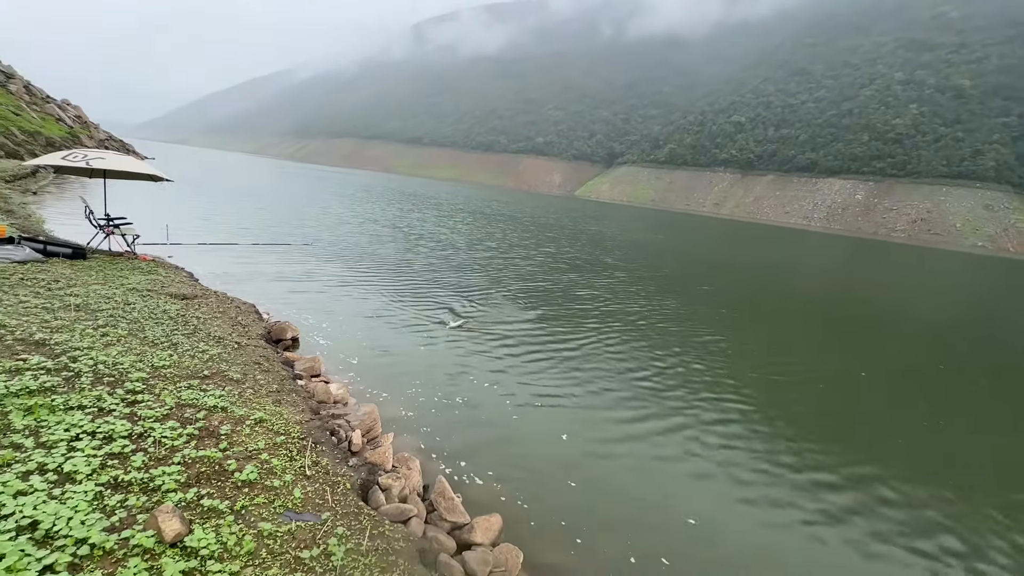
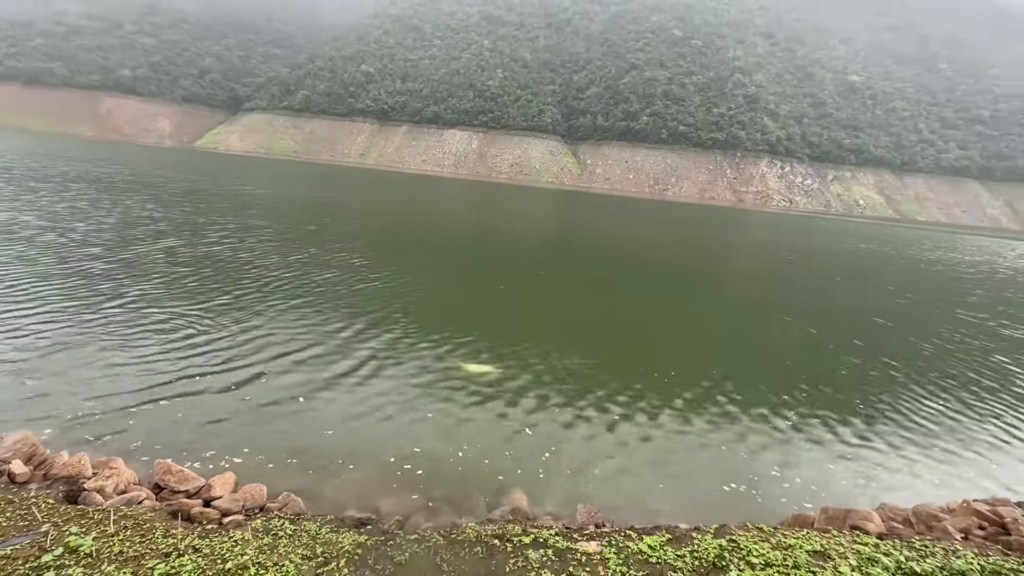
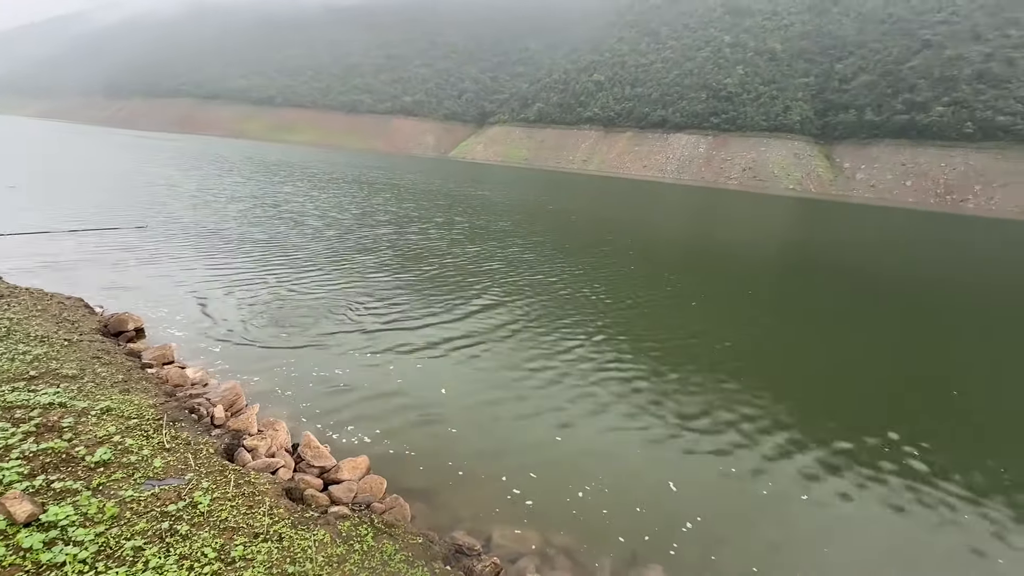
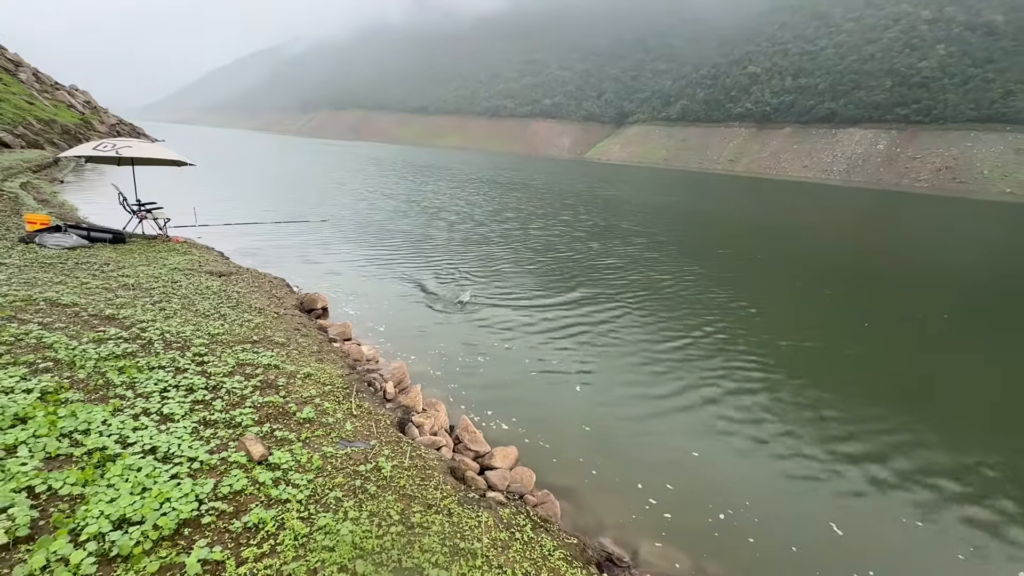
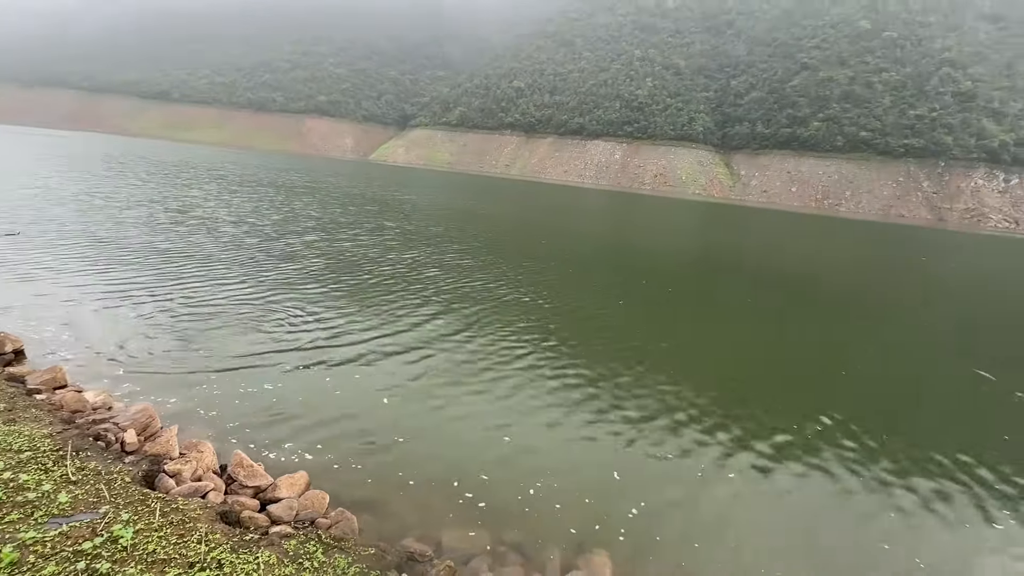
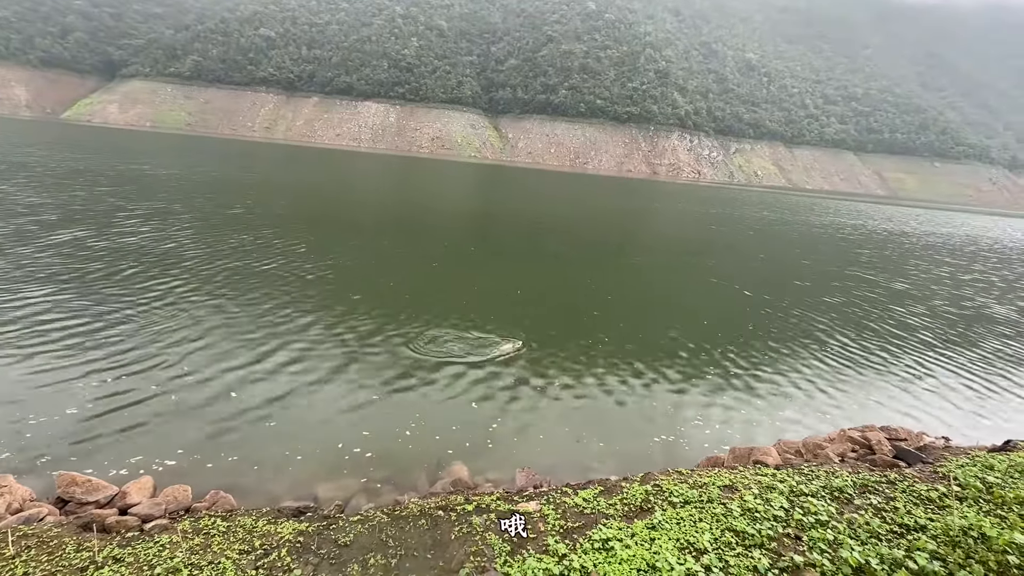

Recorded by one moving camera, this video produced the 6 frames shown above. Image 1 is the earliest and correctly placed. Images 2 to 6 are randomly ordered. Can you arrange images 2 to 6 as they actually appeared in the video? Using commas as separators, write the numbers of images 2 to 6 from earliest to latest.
4, 3, 5, 2, 6
